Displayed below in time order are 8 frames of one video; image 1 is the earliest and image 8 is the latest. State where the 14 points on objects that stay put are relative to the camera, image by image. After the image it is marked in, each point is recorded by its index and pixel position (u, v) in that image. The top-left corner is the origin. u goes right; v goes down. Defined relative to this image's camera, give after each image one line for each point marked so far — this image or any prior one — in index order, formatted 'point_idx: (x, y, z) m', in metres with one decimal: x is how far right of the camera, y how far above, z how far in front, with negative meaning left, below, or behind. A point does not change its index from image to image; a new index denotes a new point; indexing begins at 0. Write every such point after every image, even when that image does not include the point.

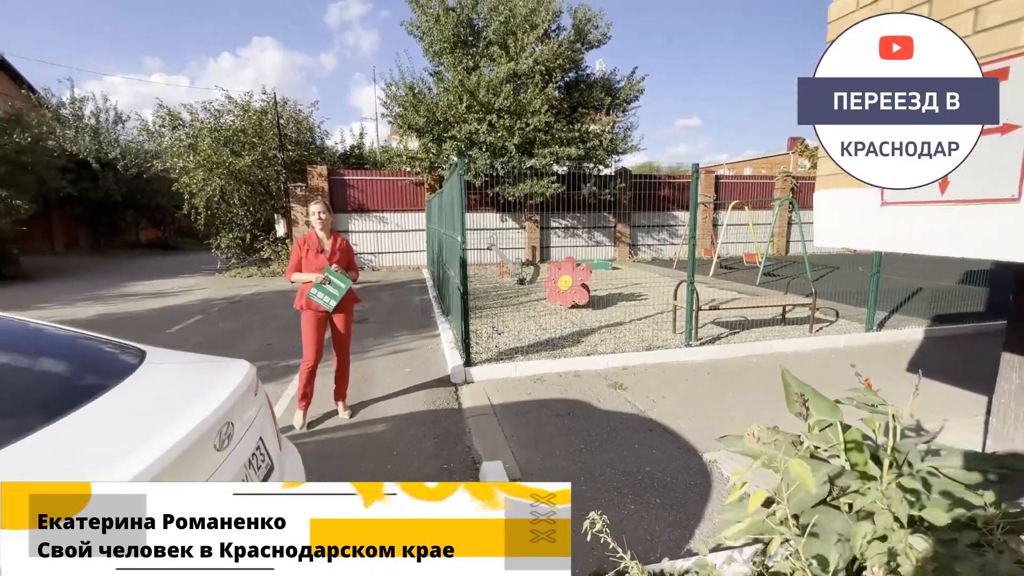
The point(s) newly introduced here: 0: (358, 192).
0: (-4.9, +3.1, +14.9) m
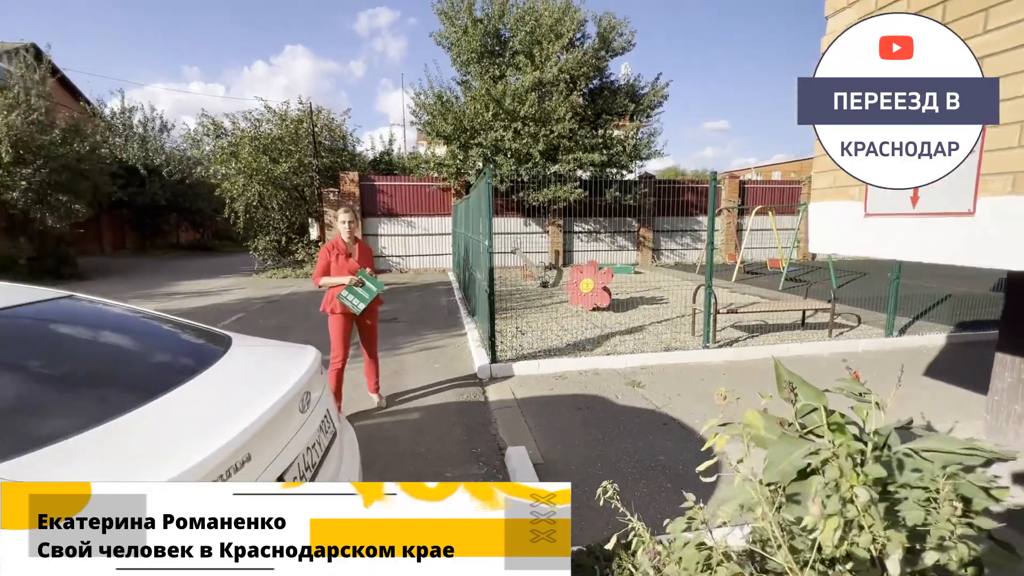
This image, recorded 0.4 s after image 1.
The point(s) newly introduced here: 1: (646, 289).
0: (-4.1, +3.0, +15.5) m
1: (+3.3, 0.0, +11.6) m
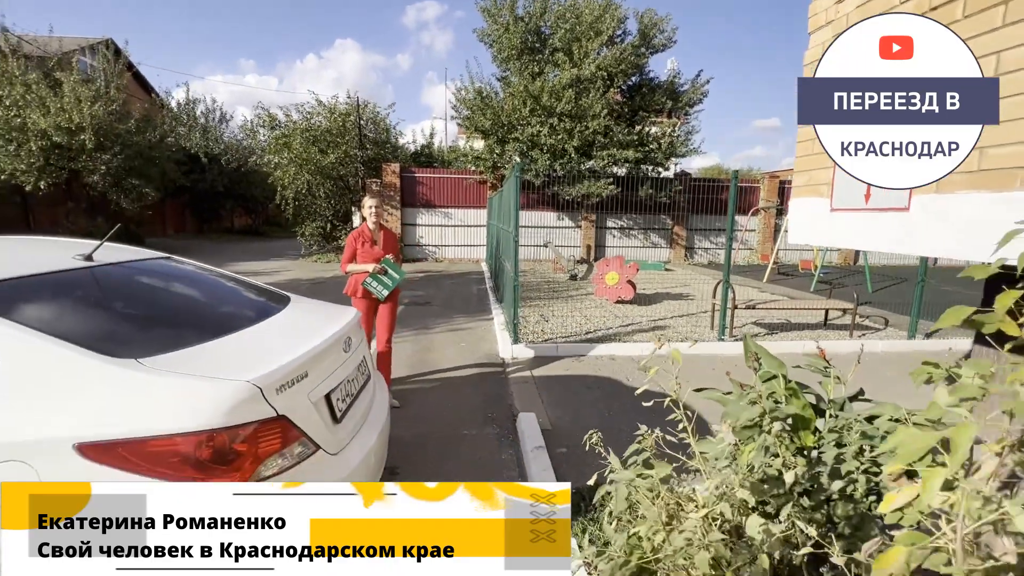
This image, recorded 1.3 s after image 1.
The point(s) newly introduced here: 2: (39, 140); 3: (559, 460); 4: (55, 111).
0: (-2.9, +3.4, +16.1) m
1: (+4.1, +0.1, +11.8) m
2: (-12.9, +4.0, +12.8) m
3: (+0.4, -1.3, +3.5) m
4: (-12.5, +4.8, +12.9) m
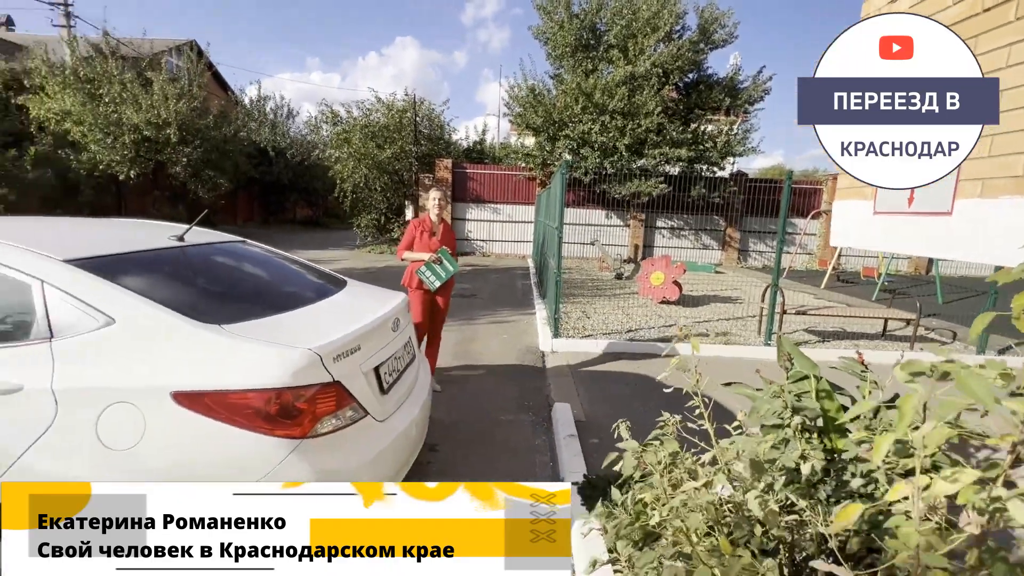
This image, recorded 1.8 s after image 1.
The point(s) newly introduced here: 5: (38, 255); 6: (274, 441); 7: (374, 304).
0: (-1.2, +3.6, +16.5) m
1: (+5.1, 0.0, +11.5) m
2: (-11.5, +4.6, +14.2) m
3: (+0.6, -1.2, +3.6) m
4: (-11.0, +5.4, +14.2) m
5: (-2.0, +0.1, +2.0) m
6: (-0.9, -0.6, +1.8) m
7: (-0.8, -0.1, +2.7) m
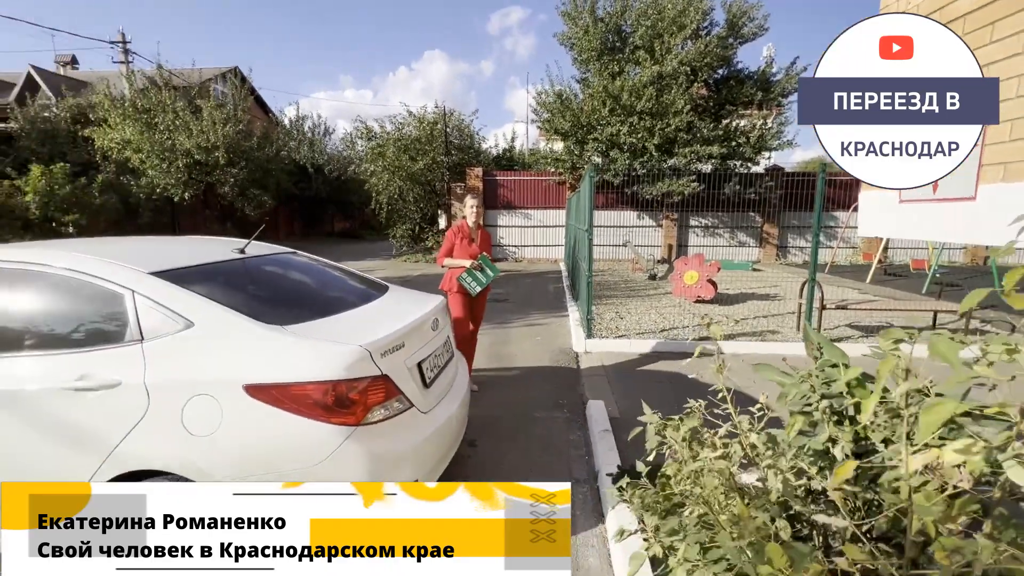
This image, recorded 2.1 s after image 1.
0: (-0.2, +3.5, +16.7) m
1: (+5.9, 0.0, +11.2) m
2: (-10.6, +4.2, +15.1) m
3: (+0.9, -1.2, +3.7) m
4: (-10.1, +5.0, +15.2) m
5: (-1.8, +0.1, +2.2) m
6: (-0.8, -0.6, +2.0) m
7: (-0.6, -0.1, +2.9) m
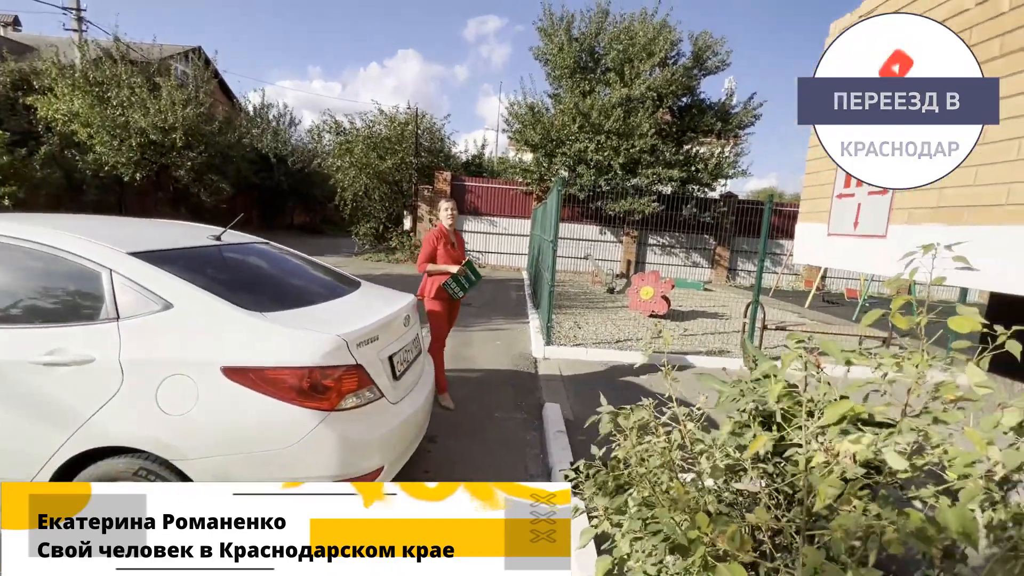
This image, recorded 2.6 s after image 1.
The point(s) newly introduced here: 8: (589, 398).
0: (-1.3, +3.3, +16.9) m
1: (+5.0, -0.4, +11.9) m
2: (-11.5, +4.6, +14.5) m
3: (+0.5, -1.3, +3.9) m
4: (-11.0, +5.4, +14.5) m
5: (-1.9, +0.2, +2.3) m
6: (-0.9, -0.6, +2.1) m
7: (-0.8, -0.1, +3.1) m
8: (+0.8, -1.2, +5.0) m
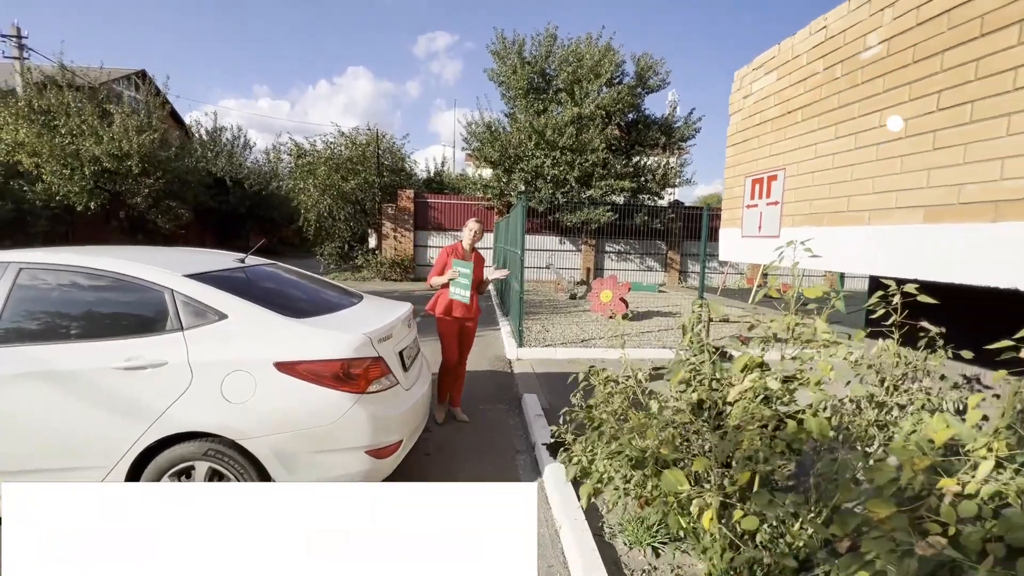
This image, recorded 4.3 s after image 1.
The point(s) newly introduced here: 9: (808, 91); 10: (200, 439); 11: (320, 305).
0: (-2.7, +2.8, +17.4) m
1: (+4.2, -0.5, +12.8) m
2: (-12.7, +3.7, +14.2) m
3: (+0.4, -1.3, +4.5) m
4: (-12.3, +4.5, +14.3) m
5: (-2.0, +0.1, +2.7) m
6: (-0.9, -0.6, +2.6) m
7: (-0.9, -0.2, +3.6) m
8: (+0.6, -1.2, +5.7) m
9: (+2.0, +1.3, +3.2) m
10: (-1.7, -0.8, +2.5) m
11: (-1.3, -0.1, +3.3) m
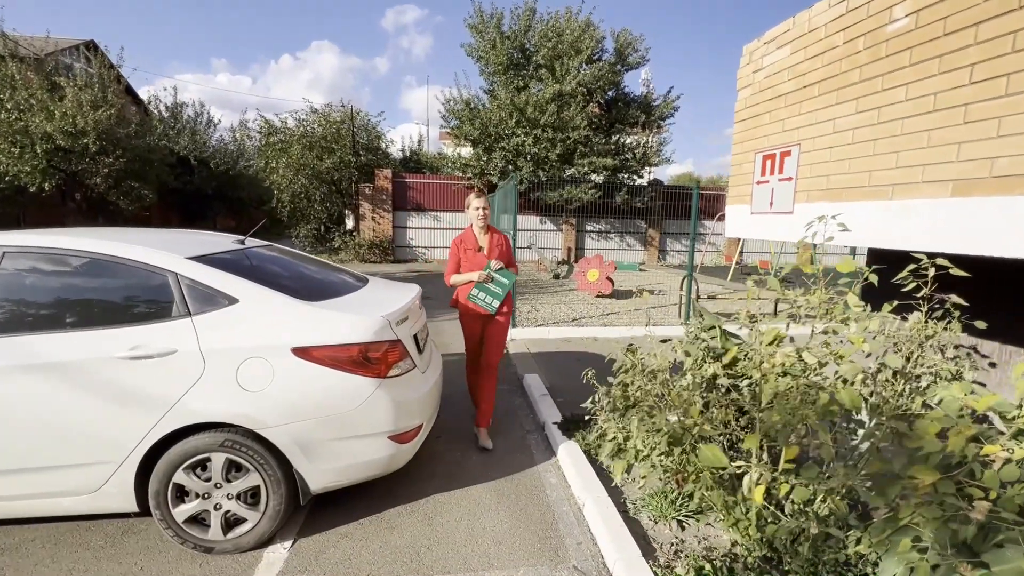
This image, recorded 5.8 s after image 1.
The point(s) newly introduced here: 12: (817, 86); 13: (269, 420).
0: (-3.4, +3.5, +17.0) m
1: (+3.8, +0.1, +13.0) m
2: (-13.2, +4.1, +13.3) m
3: (+0.5, -1.1, +4.6) m
4: (-12.9, +4.9, +13.4) m
5: (-1.9, +0.2, +2.5) m
6: (-0.8, -0.5, +2.5) m
7: (-0.9, 0.0, +3.5) m
8: (+0.6, -1.0, +5.7) m
9: (+2.1, +1.5, +3.2) m
10: (-1.5, -0.7, +2.4) m
11: (-1.2, 0.0, +3.1) m
12: (+2.1, +1.4, +3.3) m
13: (-1.2, -0.7, +2.4) m
